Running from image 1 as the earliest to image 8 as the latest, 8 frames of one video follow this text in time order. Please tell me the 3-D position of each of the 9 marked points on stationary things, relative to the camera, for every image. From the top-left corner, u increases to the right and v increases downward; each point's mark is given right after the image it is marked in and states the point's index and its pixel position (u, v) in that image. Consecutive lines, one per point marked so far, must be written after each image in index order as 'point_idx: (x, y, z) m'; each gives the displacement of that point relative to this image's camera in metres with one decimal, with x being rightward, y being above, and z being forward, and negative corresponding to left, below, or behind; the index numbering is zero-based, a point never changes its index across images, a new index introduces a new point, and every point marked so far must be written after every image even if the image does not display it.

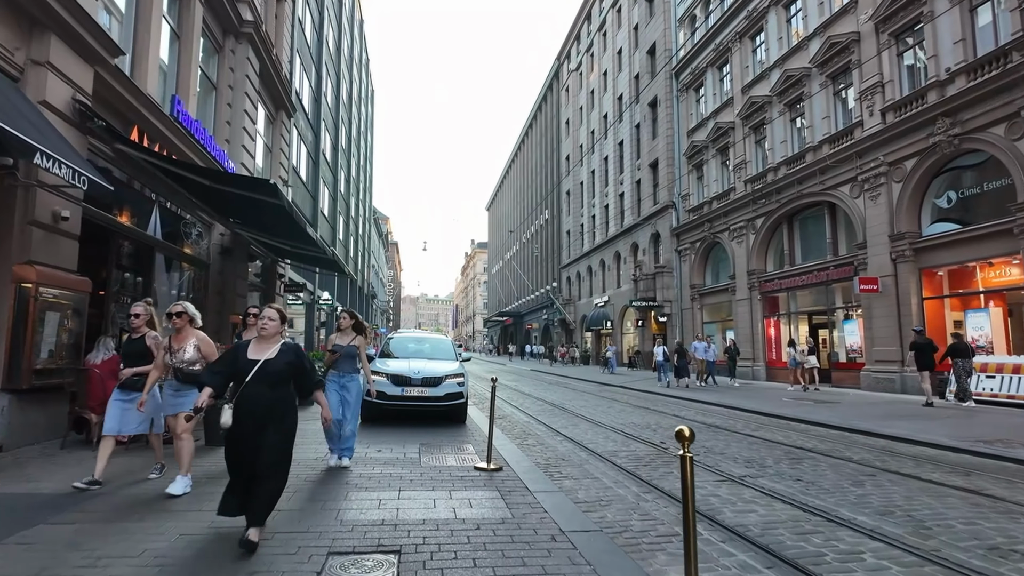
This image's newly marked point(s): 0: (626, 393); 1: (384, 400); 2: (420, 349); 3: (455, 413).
0: (+3.5, -3.3, +18.7) m
1: (-2.0, -1.8, +9.6) m
2: (-1.9, -1.2, +11.8) m
3: (-1.0, -2.1, +10.1) m
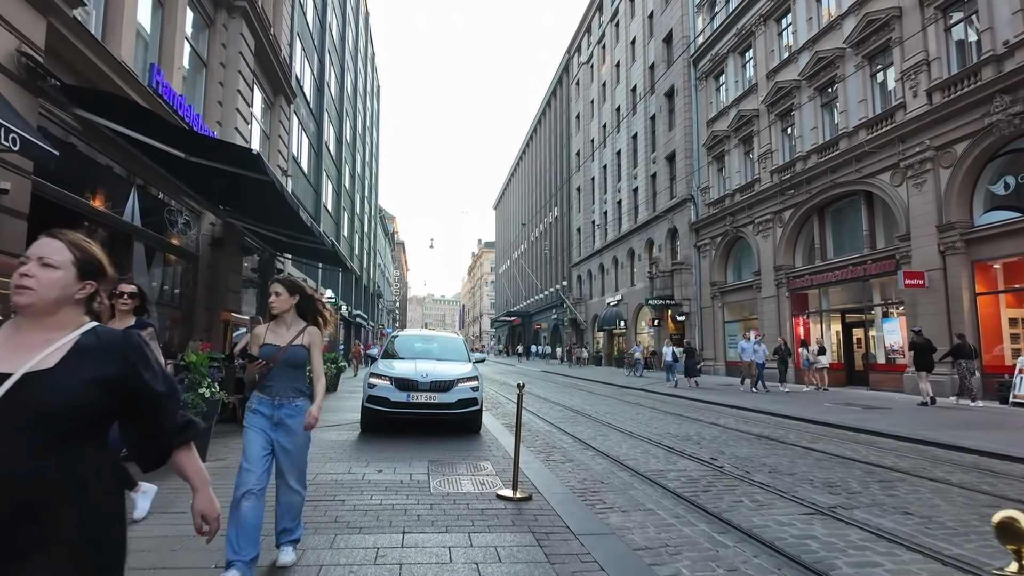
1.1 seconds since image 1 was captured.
0: (+3.9, -3.1, +17.4) m
1: (-1.7, -1.7, +8.3) m
2: (-1.5, -1.1, +10.5) m
3: (-0.6, -2.0, +8.9) m
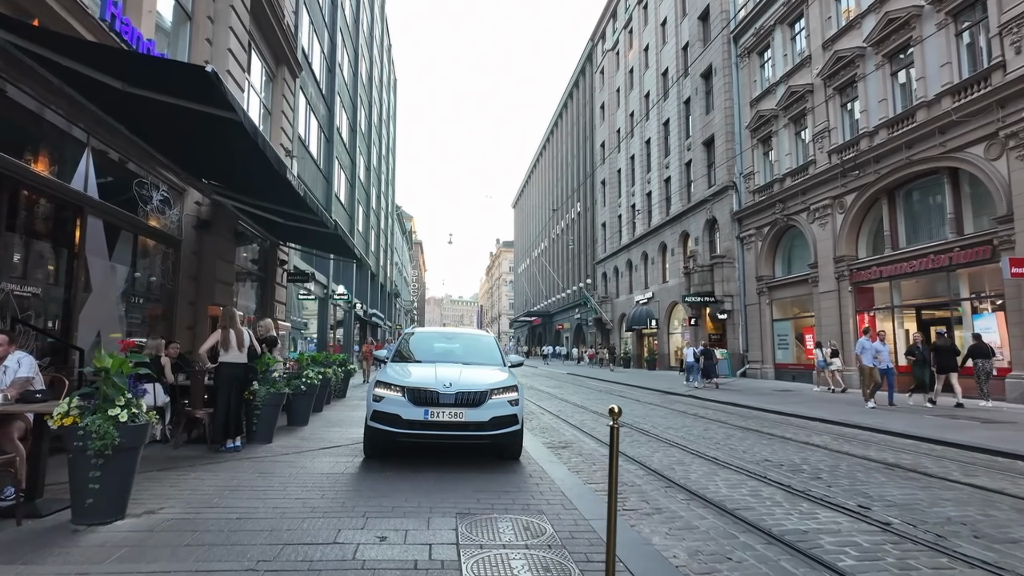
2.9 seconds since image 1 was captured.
0: (+4.8, -2.9, +15.1) m
1: (-1.2, -1.5, +6.2) m
2: (-0.9, -0.9, +8.4) m
3: (-0.1, -1.8, +6.7) m
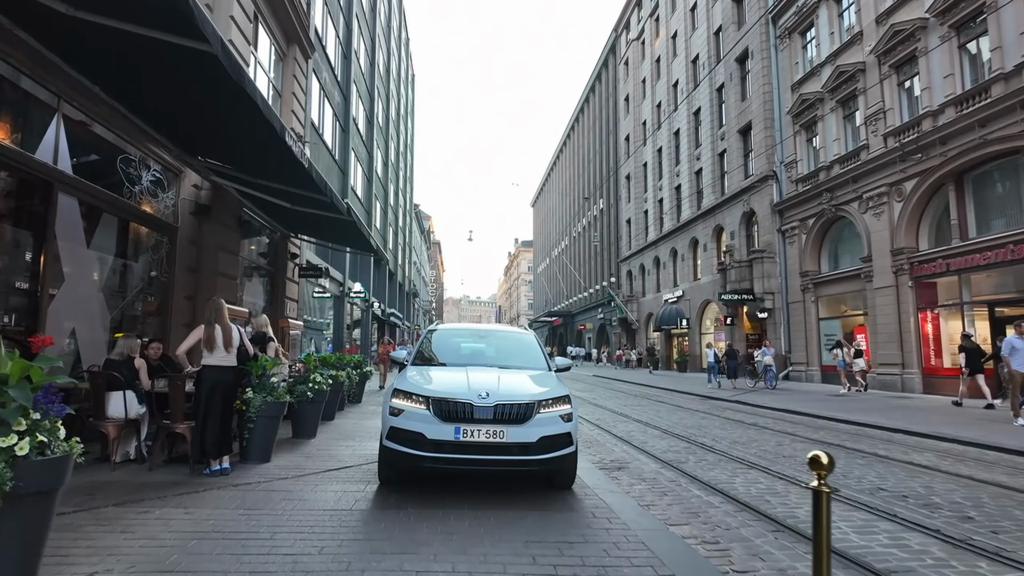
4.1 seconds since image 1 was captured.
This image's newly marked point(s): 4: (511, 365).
0: (+5.5, -2.8, +13.5) m
1: (-0.7, -1.3, +4.8) m
2: (-0.4, -0.7, +7.0) m
3: (+0.4, -1.6, +5.3) m
4: (0.0, -0.9, +6.7) m
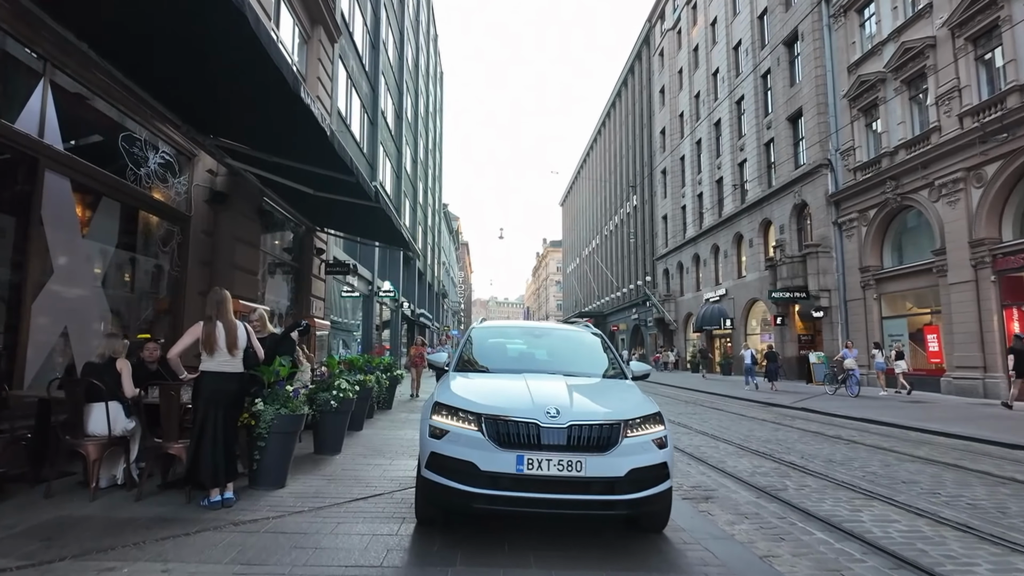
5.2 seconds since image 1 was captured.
0: (+6.4, -2.7, +12.1) m
1: (-0.2, -1.2, +3.7) m
2: (+0.2, -0.6, +5.8) m
3: (+0.9, -1.5, +4.1) m
4: (+0.6, -0.8, +5.5) m
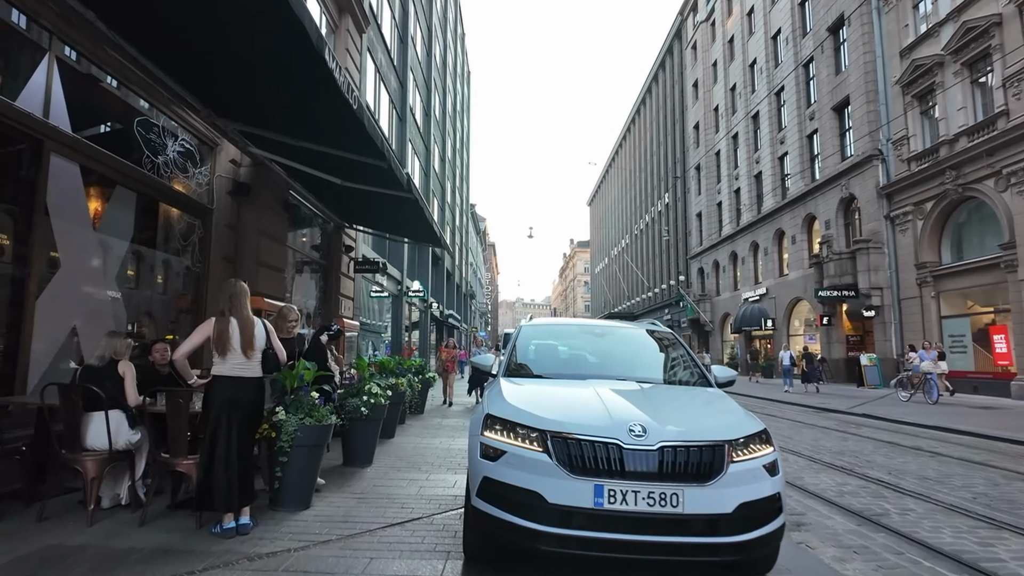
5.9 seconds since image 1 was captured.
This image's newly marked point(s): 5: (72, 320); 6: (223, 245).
0: (+7.1, -2.6, +11.0) m
1: (+0.2, -1.2, +2.9) m
2: (+0.7, -0.6, +5.0) m
3: (+1.3, -1.5, +3.3) m
4: (+1.0, -0.7, +4.7) m
5: (-4.5, -0.3, +6.1) m
6: (-4.3, +0.7, +9.0) m
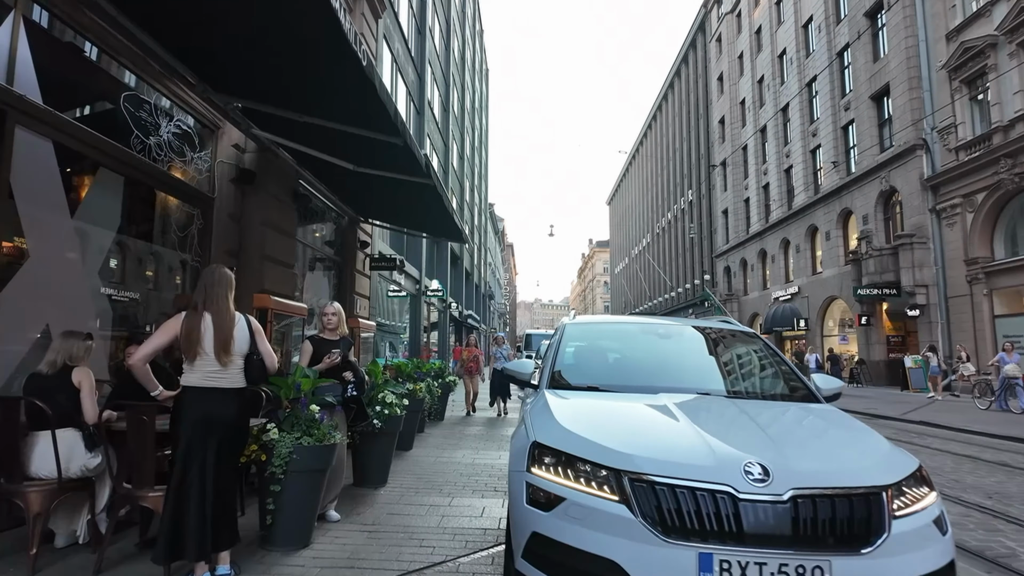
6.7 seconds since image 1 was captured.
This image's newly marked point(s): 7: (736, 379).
0: (+7.6, -2.5, +9.9) m
1: (+0.4, -1.1, +2.0) m
2: (+0.9, -0.5, +4.1) m
3: (+1.5, -1.4, +2.3) m
4: (+1.3, -0.6, +3.8) m
5: (-4.2, -0.3, +5.3) m
6: (-3.9, +0.7, +8.3) m
7: (+1.6, -0.6, +4.0) m
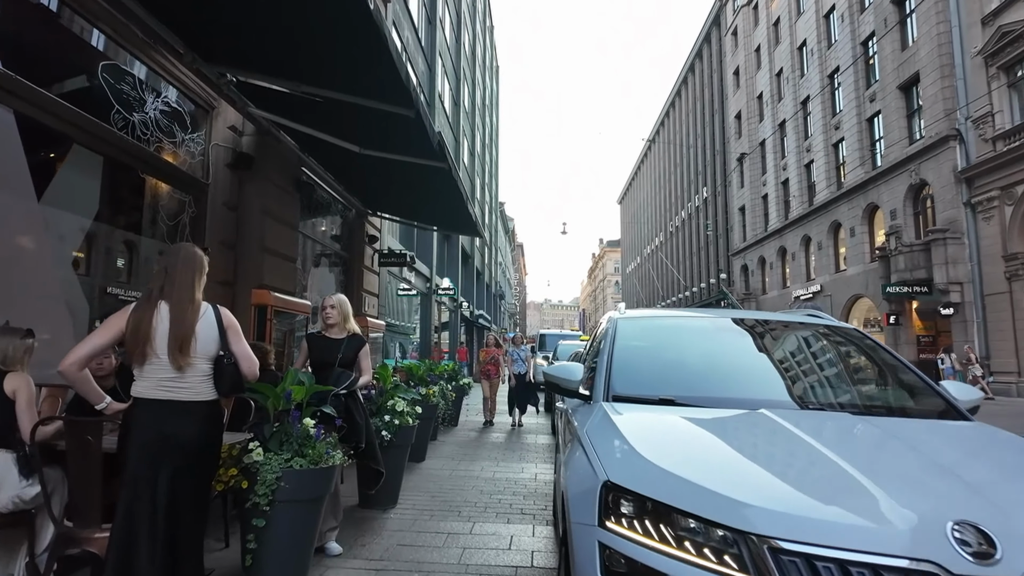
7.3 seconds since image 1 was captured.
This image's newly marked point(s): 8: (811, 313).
0: (+7.9, -2.4, +9.0) m
1: (+0.6, -1.0, +1.3) m
2: (+1.1, -0.4, +3.4) m
3: (+1.7, -1.3, +1.6) m
4: (+1.5, -0.6, +3.1) m
5: (-3.9, -0.2, +4.7) m
6: (-3.7, +0.8, +7.6) m
7: (+1.8, -0.5, +3.2) m
8: (+1.8, -0.2, +4.2) m
